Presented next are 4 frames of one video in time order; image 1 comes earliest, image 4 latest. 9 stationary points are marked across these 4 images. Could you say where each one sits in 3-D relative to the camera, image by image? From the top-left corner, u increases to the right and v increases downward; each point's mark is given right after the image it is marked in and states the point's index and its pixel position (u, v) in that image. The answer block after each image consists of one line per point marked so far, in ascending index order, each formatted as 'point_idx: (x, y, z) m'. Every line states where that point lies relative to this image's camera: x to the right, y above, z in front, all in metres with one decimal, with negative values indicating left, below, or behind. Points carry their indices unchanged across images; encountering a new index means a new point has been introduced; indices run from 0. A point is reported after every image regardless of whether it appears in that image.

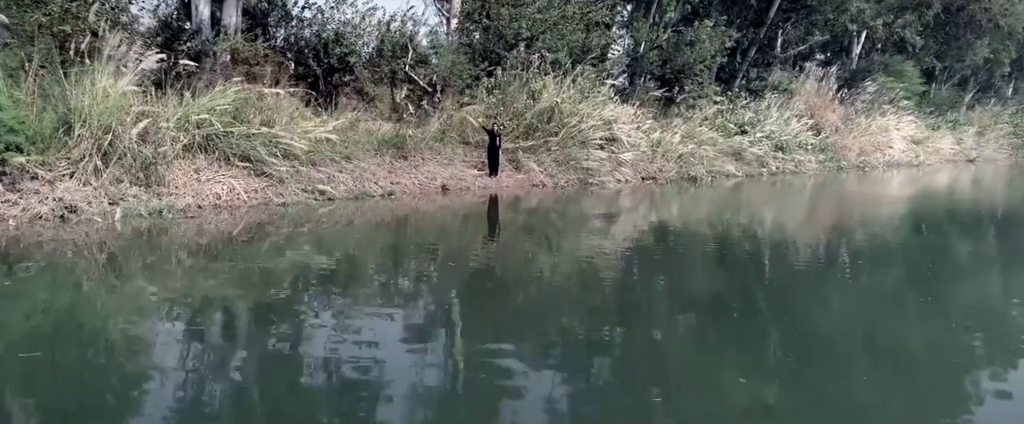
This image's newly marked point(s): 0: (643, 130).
0: (+2.4, +1.5, +15.0) m
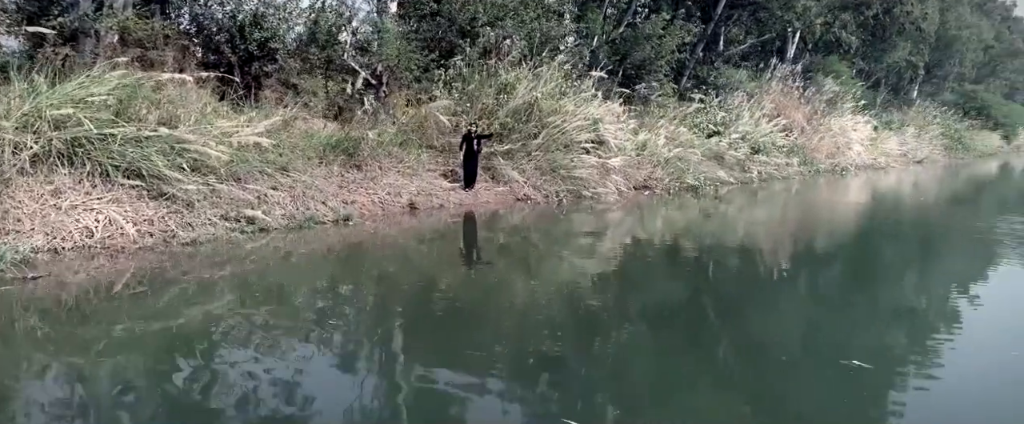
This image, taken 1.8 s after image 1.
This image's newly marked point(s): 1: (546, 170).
0: (+1.8, +1.3, +12.7) m
1: (+0.5, +0.6, +11.0) m
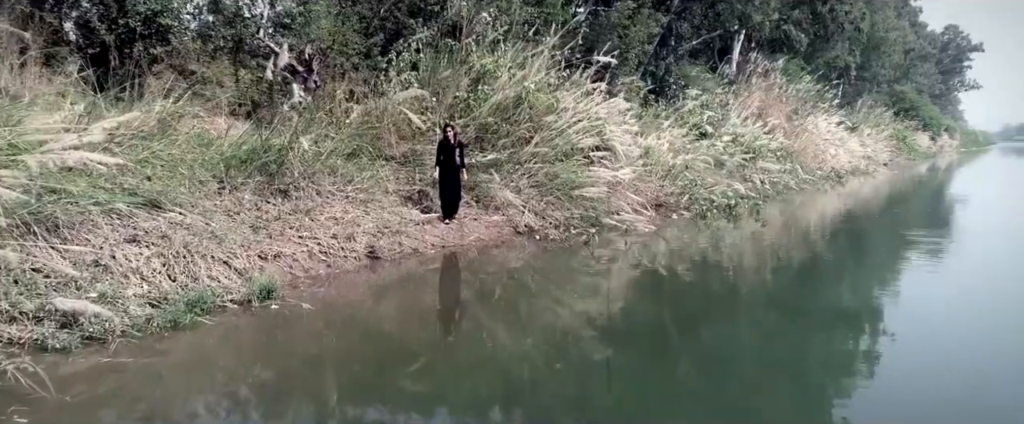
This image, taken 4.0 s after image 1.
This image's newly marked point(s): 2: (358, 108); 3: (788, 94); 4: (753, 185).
0: (+1.5, +1.0, +10.0) m
1: (+0.3, +0.2, +8.1) m
2: (-1.6, +1.0, +8.2) m
3: (+6.7, +2.9, +19.9) m
4: (+4.2, +0.5, +14.3) m
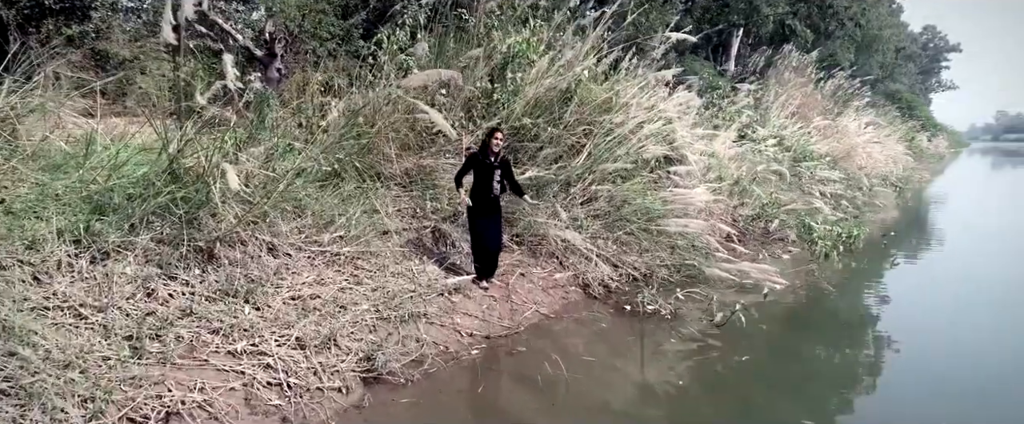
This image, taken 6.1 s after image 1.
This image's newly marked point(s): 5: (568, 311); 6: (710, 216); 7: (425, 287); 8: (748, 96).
0: (+1.7, +0.7, +7.7) m
1: (+0.6, 0.0, +5.8) m
2: (-1.2, +0.8, +5.8) m
3: (+6.7, +2.6, +17.7) m
4: (+4.3, +0.2, +12.1) m
5: (+0.3, -0.5, +5.2) m
6: (+1.7, 0.0, +6.9) m
7: (-0.6, -0.3, +4.9) m
8: (+4.3, +2.1, +15.0) m
